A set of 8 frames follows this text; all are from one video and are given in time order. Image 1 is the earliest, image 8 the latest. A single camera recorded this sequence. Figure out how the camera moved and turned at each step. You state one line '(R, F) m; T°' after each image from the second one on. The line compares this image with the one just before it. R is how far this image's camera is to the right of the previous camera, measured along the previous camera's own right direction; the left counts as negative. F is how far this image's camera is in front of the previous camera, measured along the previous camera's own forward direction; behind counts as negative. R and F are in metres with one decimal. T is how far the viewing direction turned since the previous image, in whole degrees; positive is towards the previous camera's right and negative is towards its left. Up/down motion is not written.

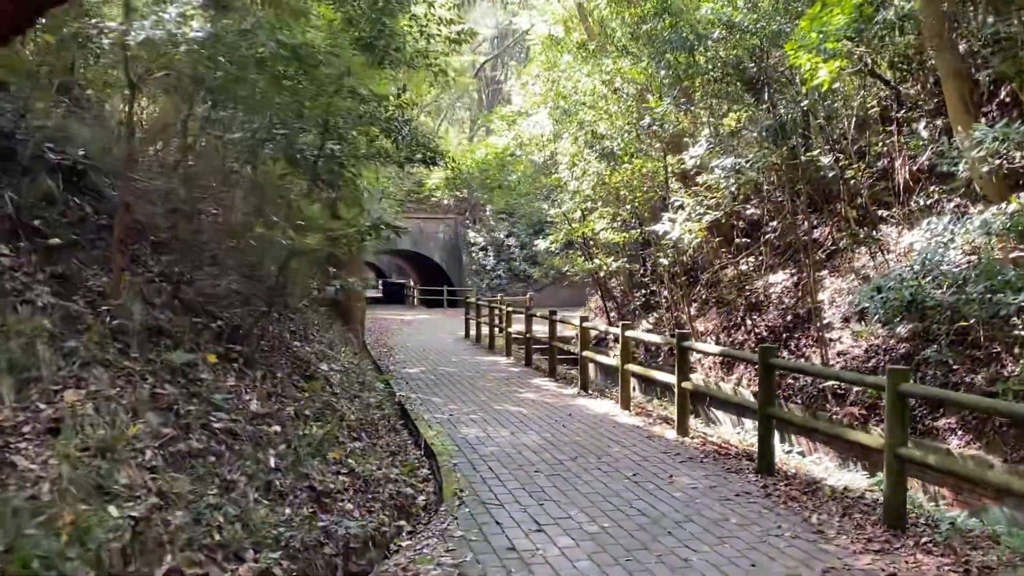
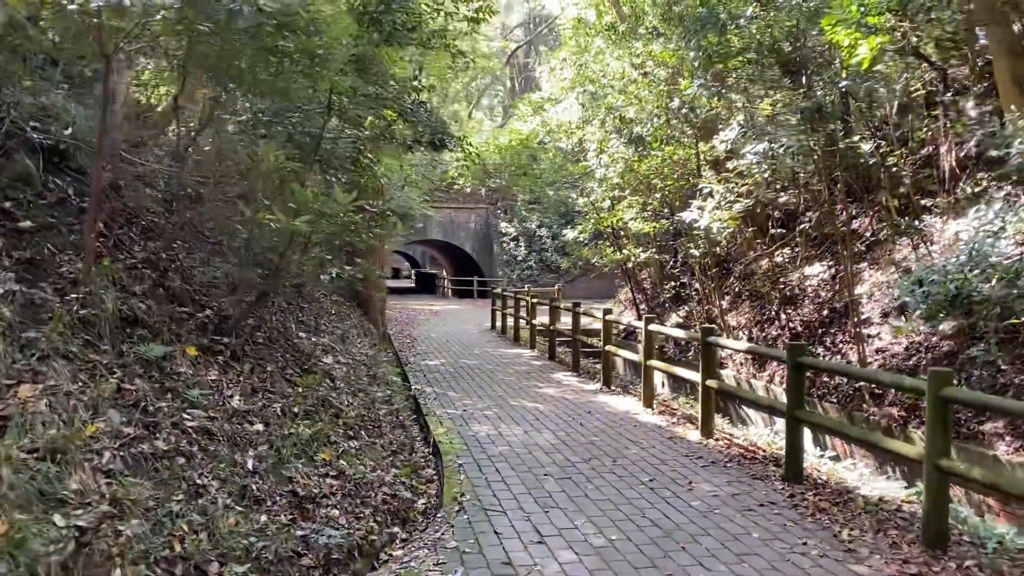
(+0.1, +0.3) m; -2°
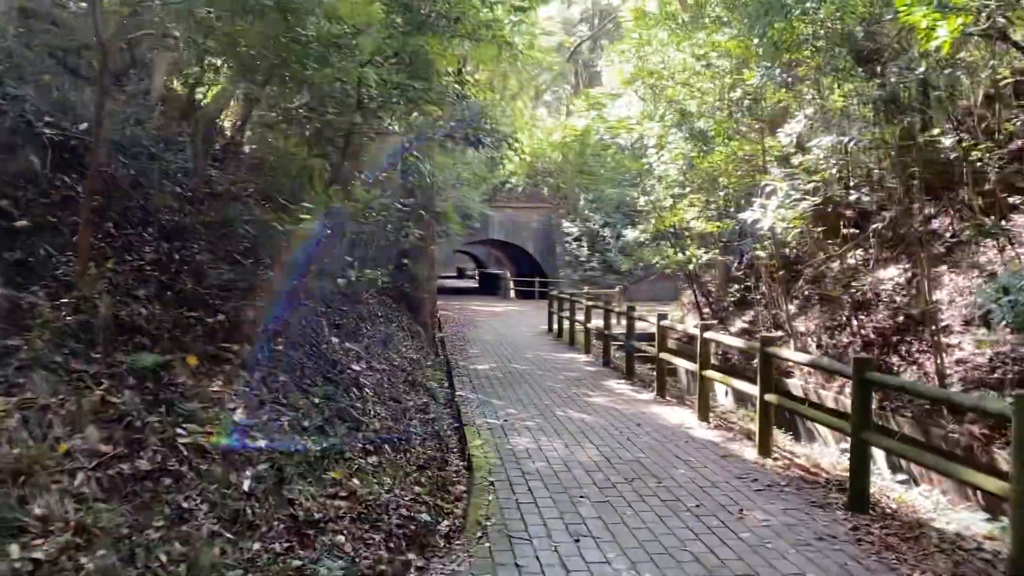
(+0.2, +0.4) m; -4°
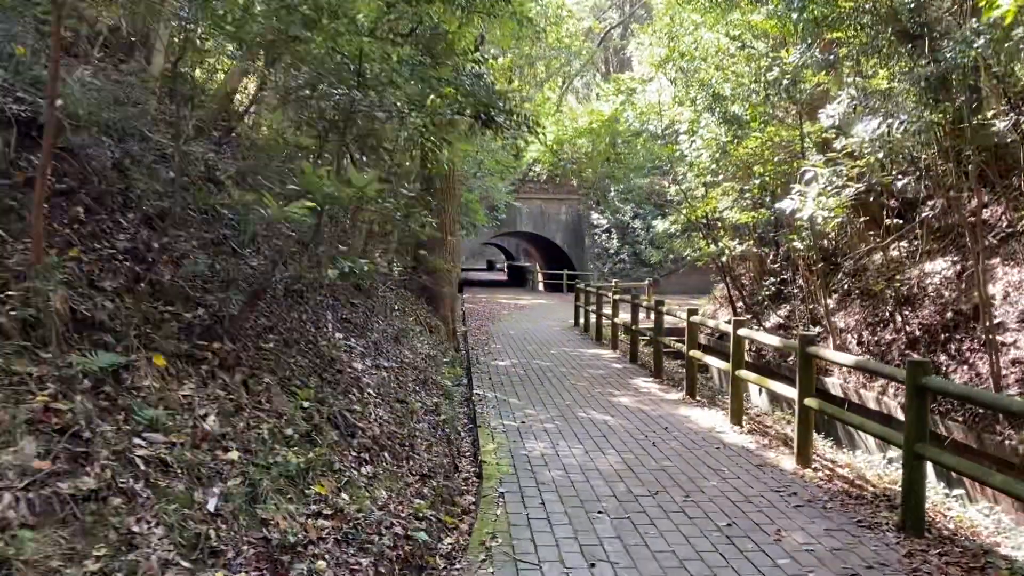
(+0.1, +0.4) m; -2°
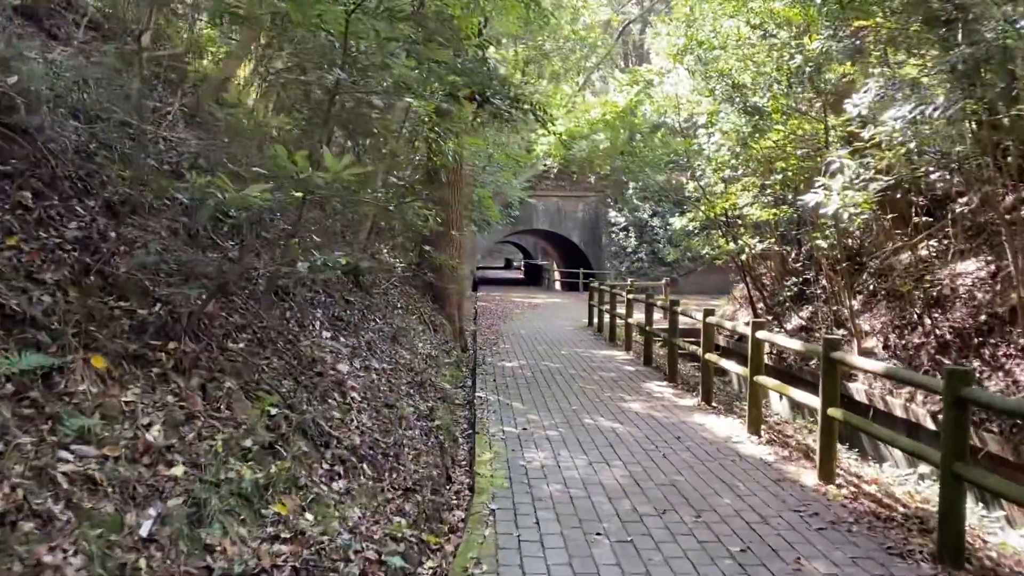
(+0.1, +0.4) m; -1°
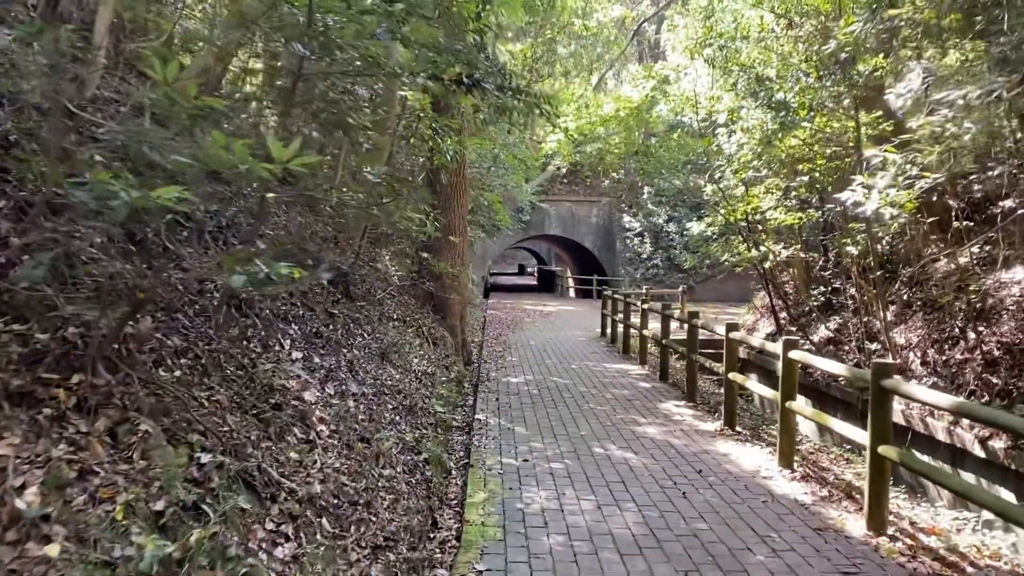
(+0.1, +0.6) m; -1°
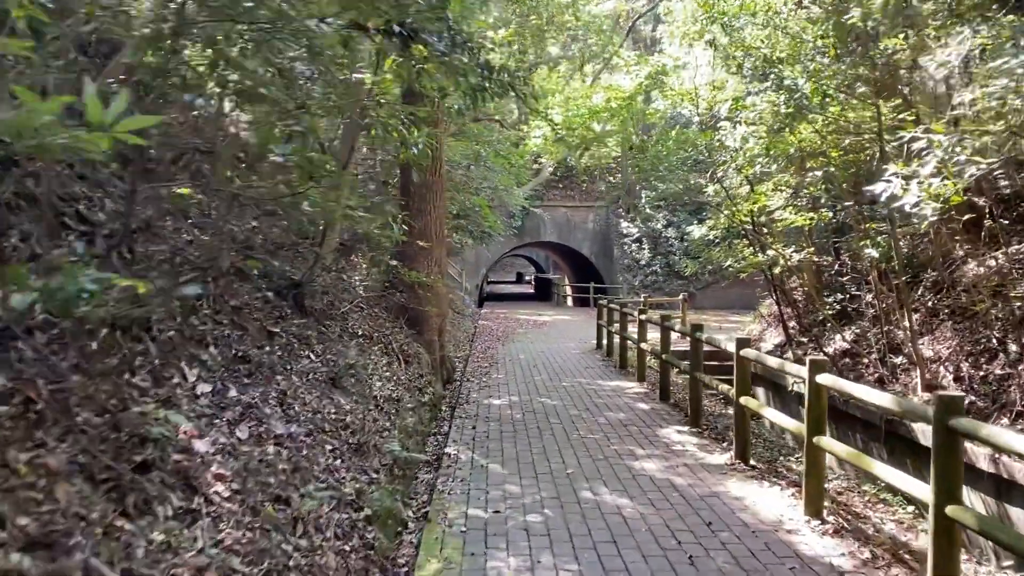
(+0.1, +0.8) m; 0°
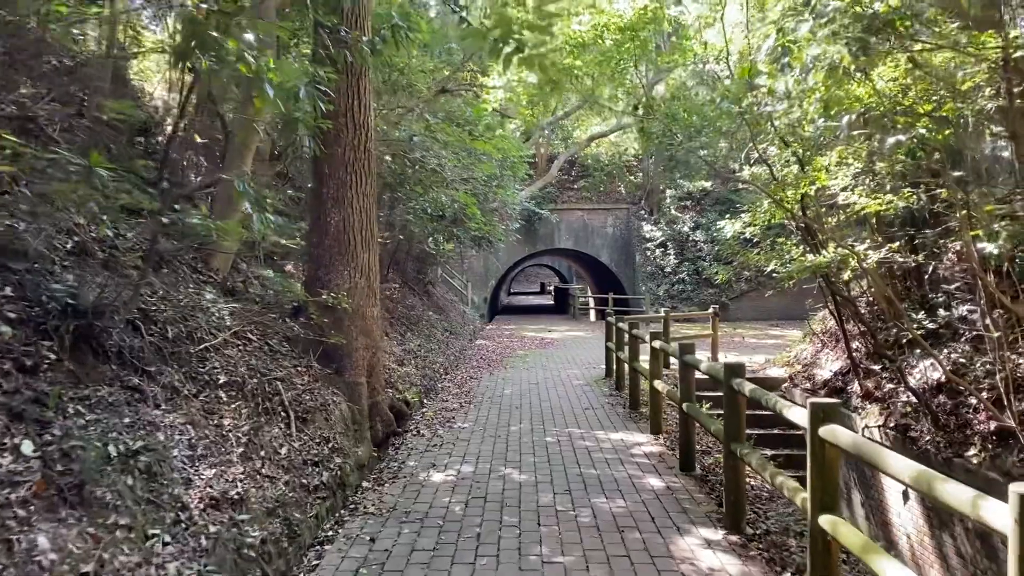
(+0.4, +2.2) m; -2°
